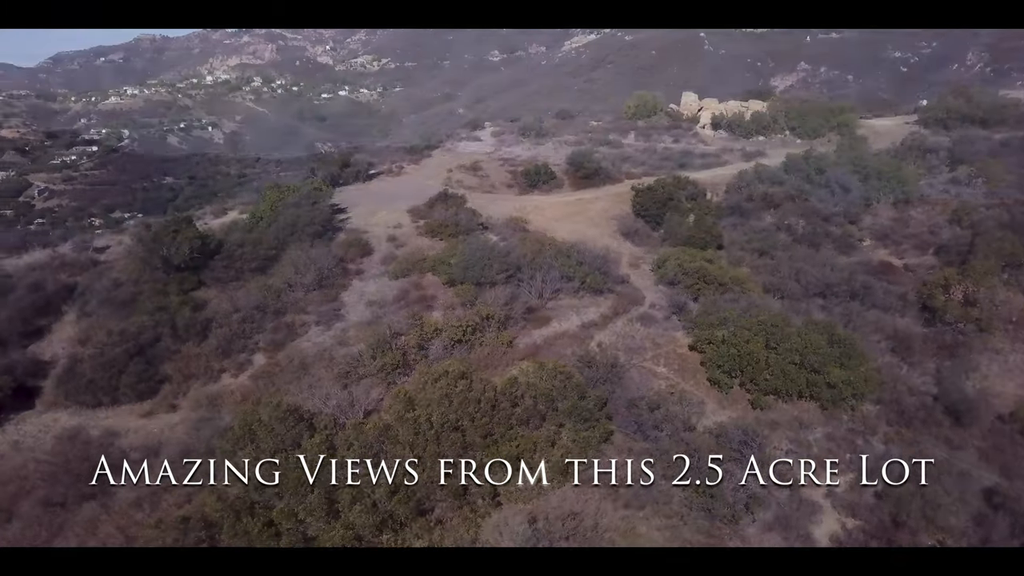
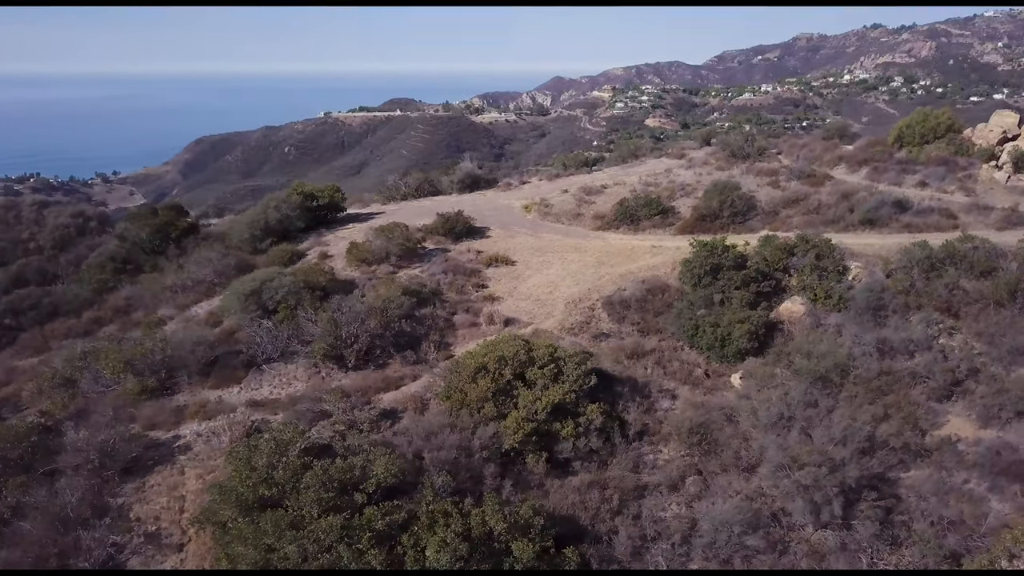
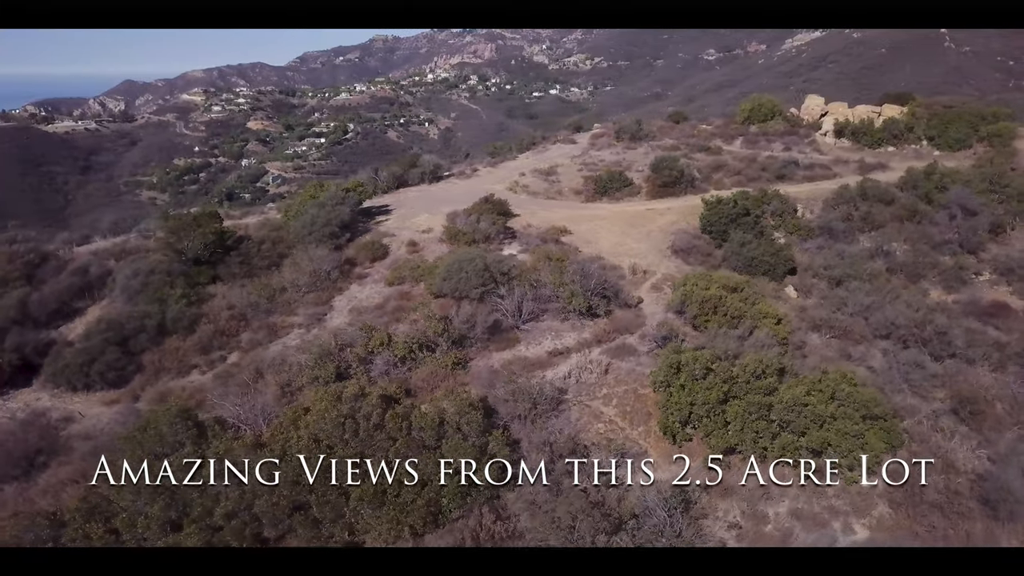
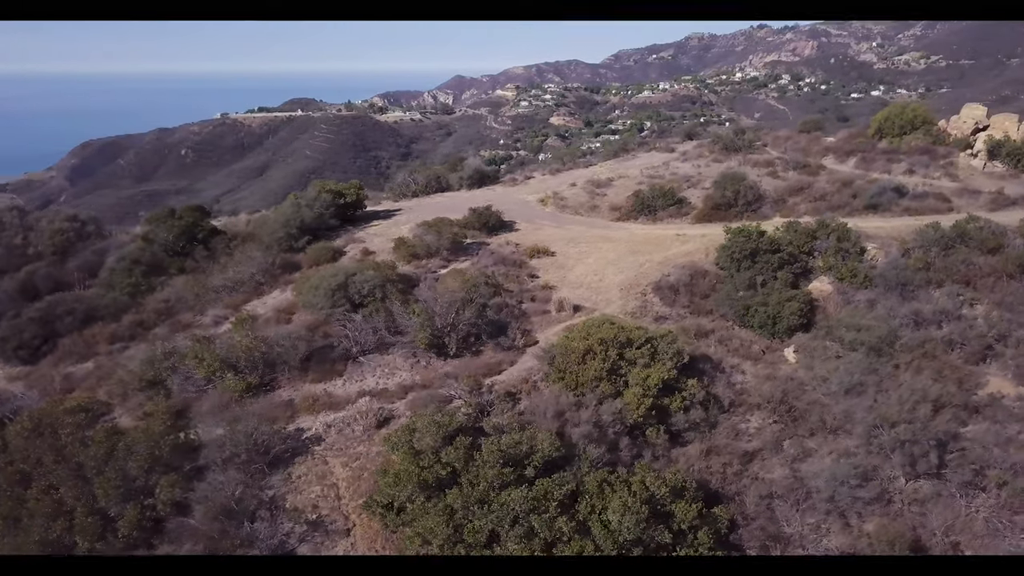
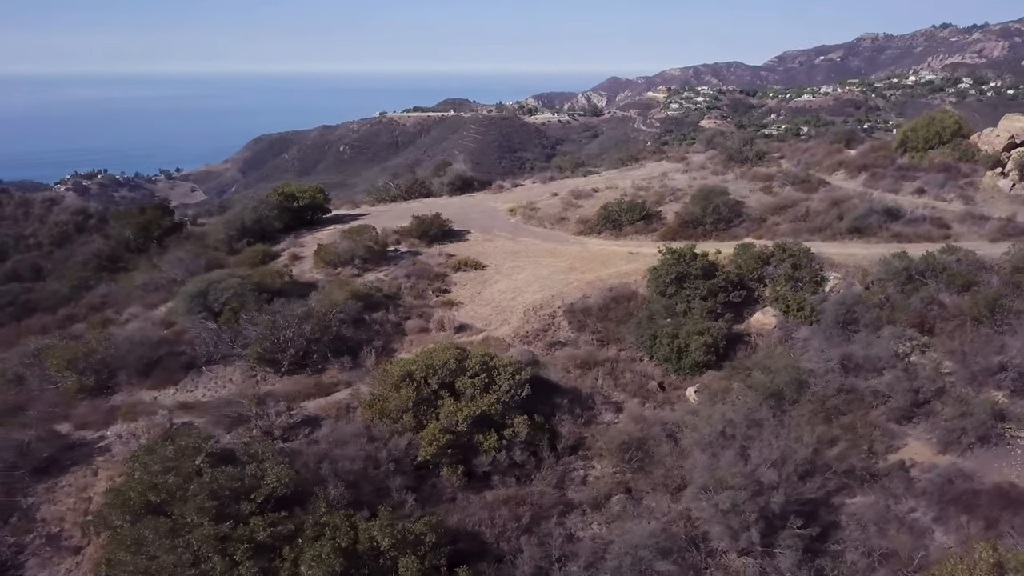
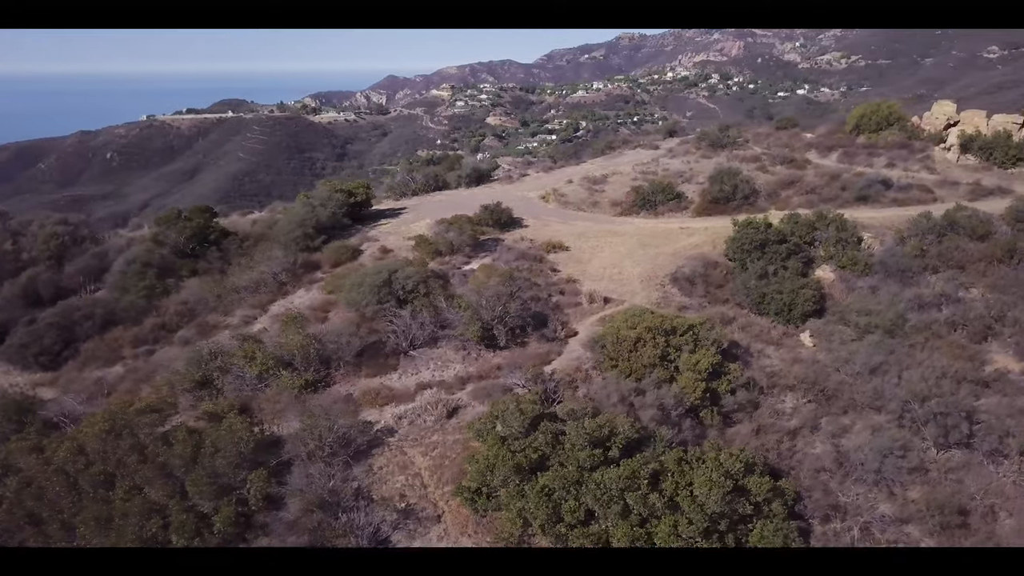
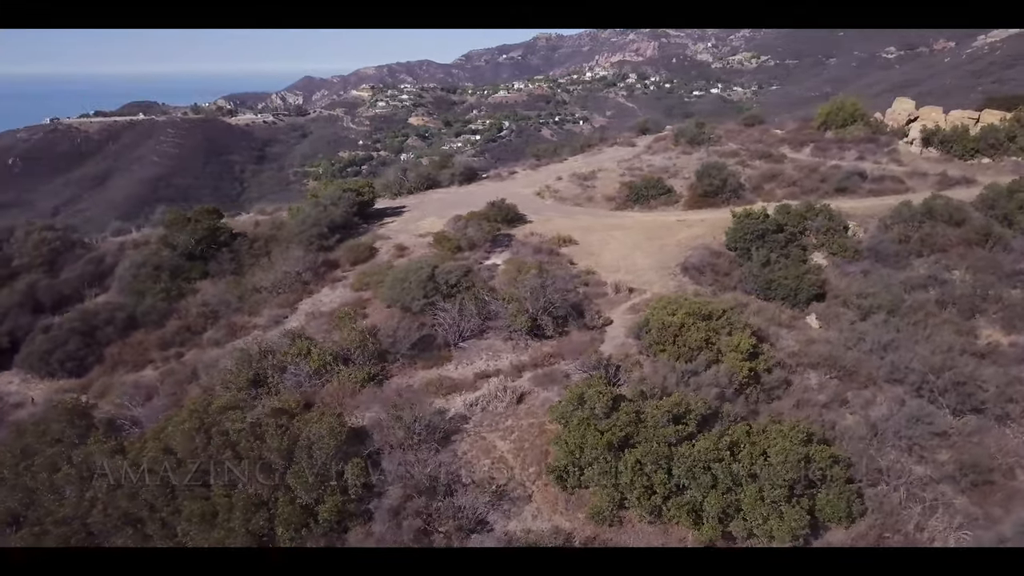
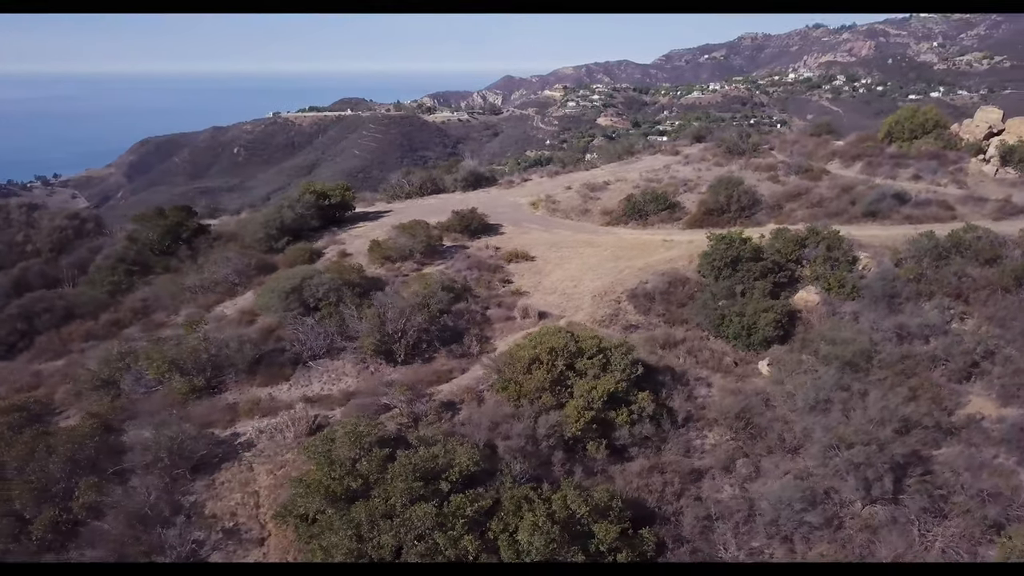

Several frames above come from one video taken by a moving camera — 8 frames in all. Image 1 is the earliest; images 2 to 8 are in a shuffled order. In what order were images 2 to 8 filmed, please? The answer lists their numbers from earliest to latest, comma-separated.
3, 7, 6, 4, 8, 2, 5
